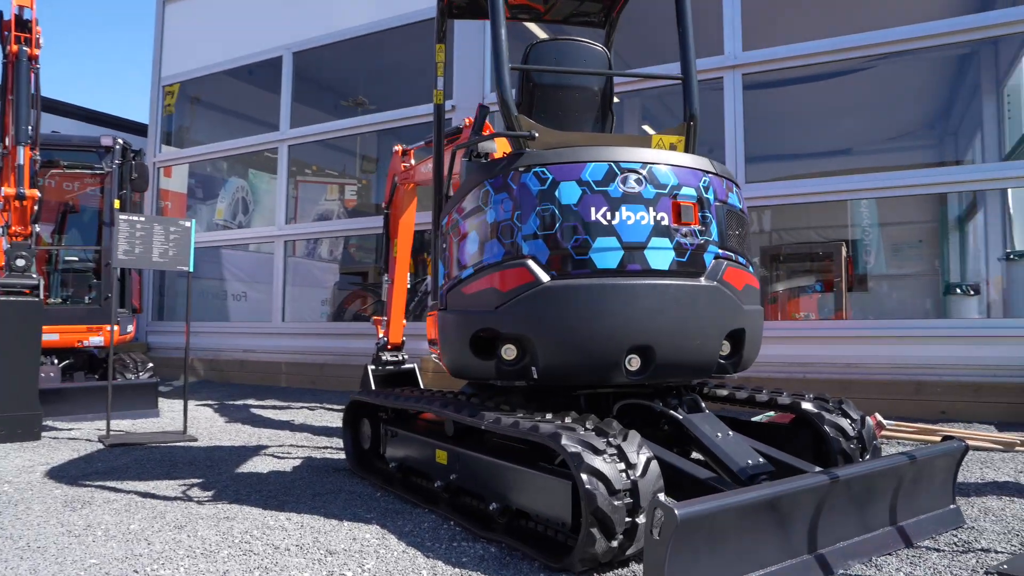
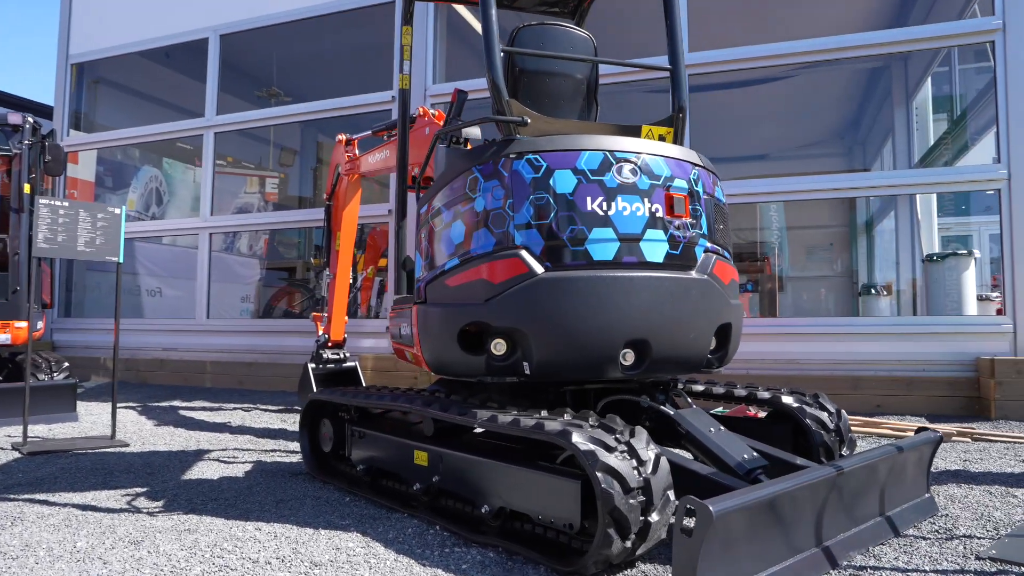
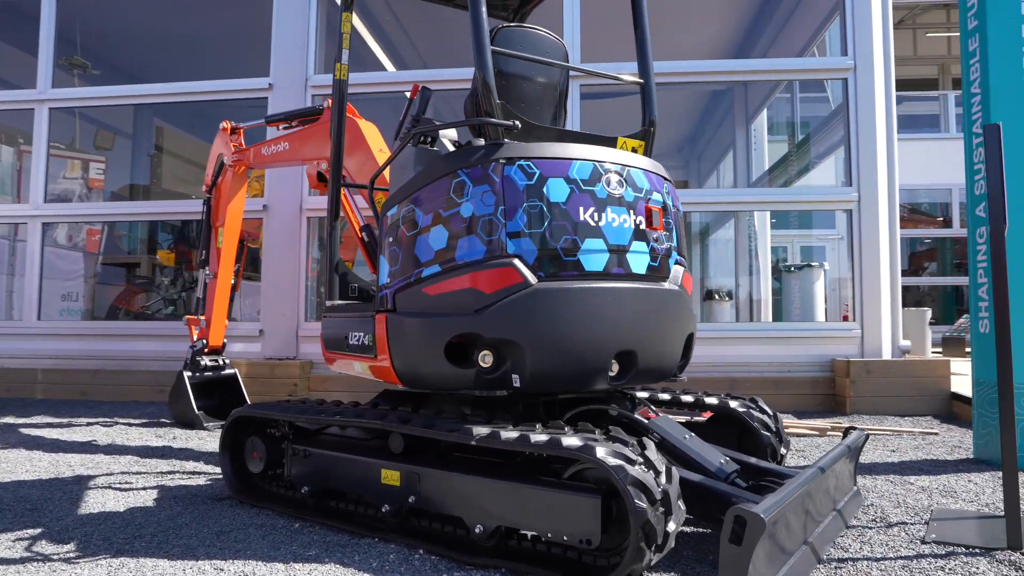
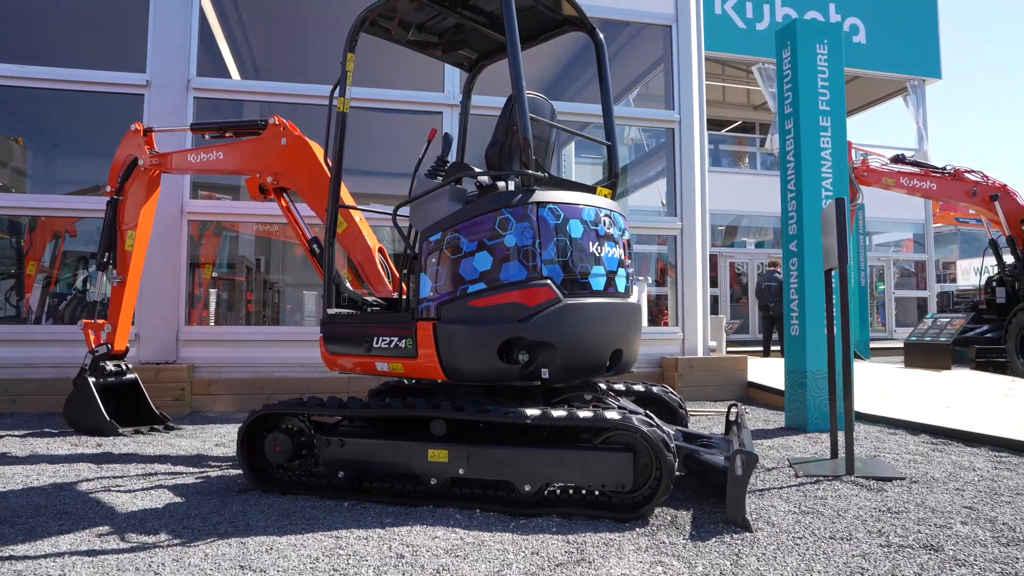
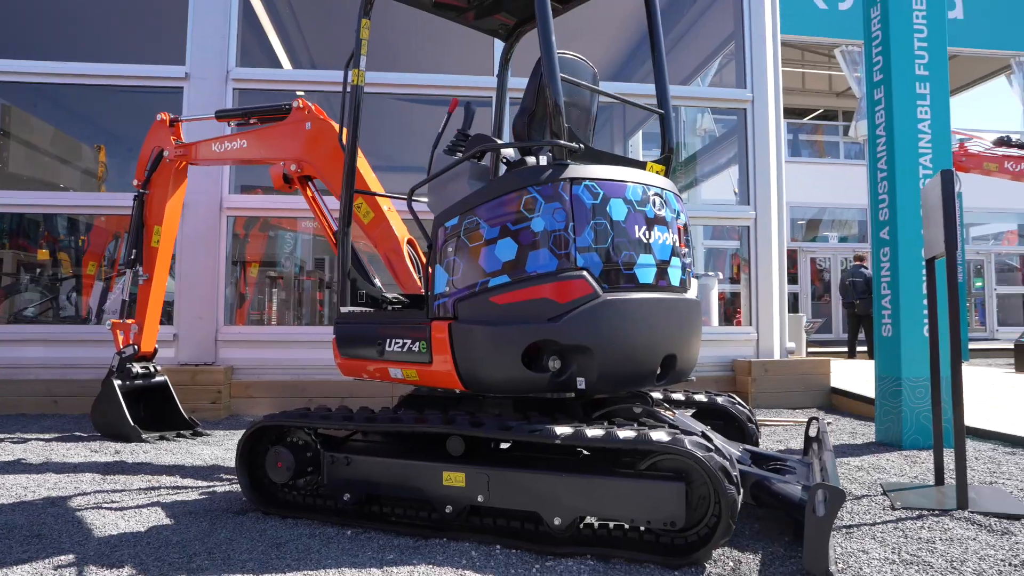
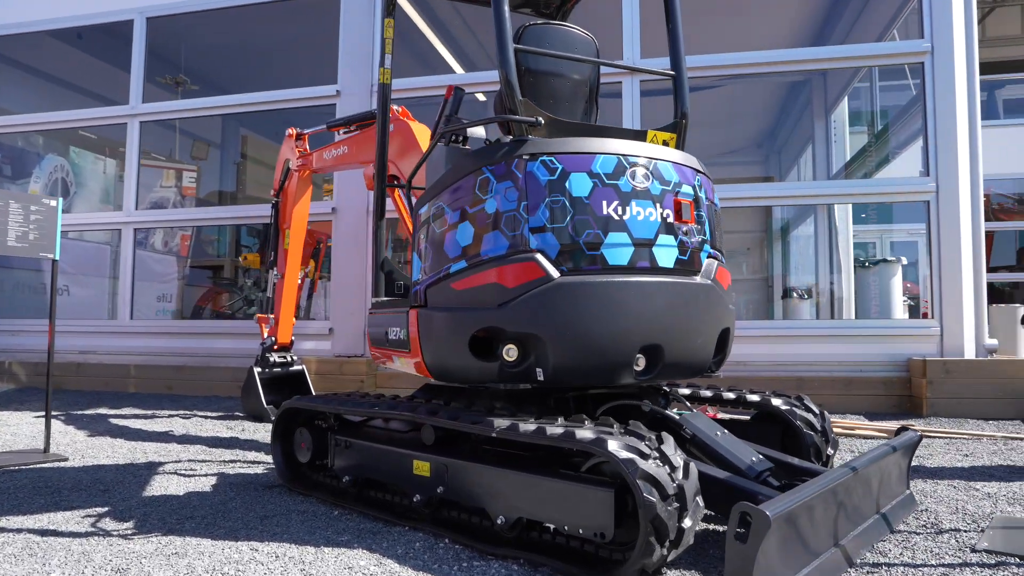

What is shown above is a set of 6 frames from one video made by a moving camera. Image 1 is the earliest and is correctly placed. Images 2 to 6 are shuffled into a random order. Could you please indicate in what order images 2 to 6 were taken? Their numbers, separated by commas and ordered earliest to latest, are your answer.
2, 6, 3, 5, 4
